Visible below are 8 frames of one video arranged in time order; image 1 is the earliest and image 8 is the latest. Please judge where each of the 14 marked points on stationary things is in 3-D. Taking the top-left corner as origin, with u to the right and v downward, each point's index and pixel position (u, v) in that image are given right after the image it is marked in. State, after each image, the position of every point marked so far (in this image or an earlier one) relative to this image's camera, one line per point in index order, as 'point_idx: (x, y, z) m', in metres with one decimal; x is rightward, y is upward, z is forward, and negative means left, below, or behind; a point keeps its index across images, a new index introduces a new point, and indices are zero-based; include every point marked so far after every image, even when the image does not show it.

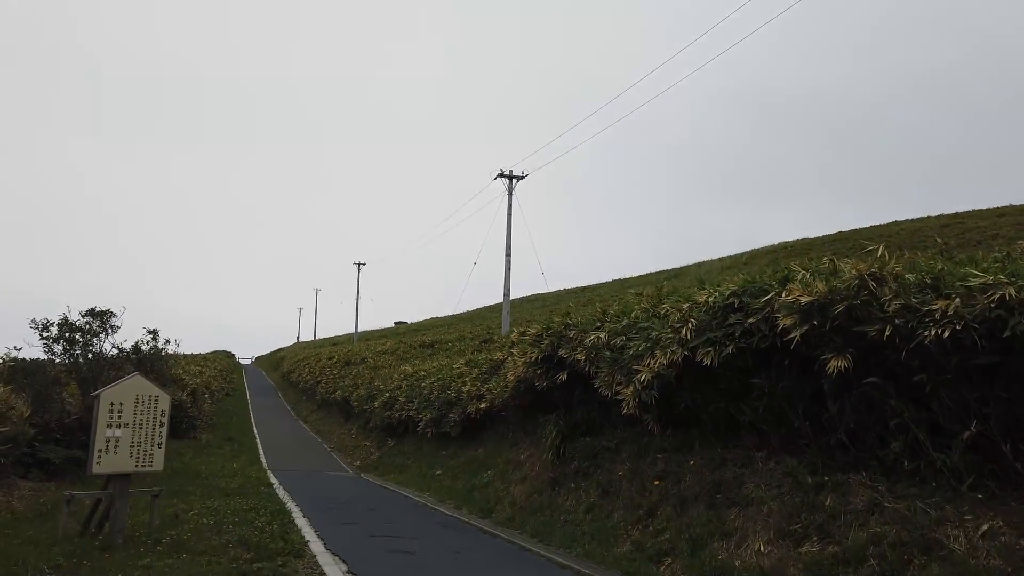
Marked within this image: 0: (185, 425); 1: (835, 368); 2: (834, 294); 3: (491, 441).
0: (-7.7, -3.2, +18.1) m
1: (+2.3, -0.6, +5.5) m
2: (+2.3, 0.0, +5.6) m
3: (-0.3, -2.6, +12.9) m
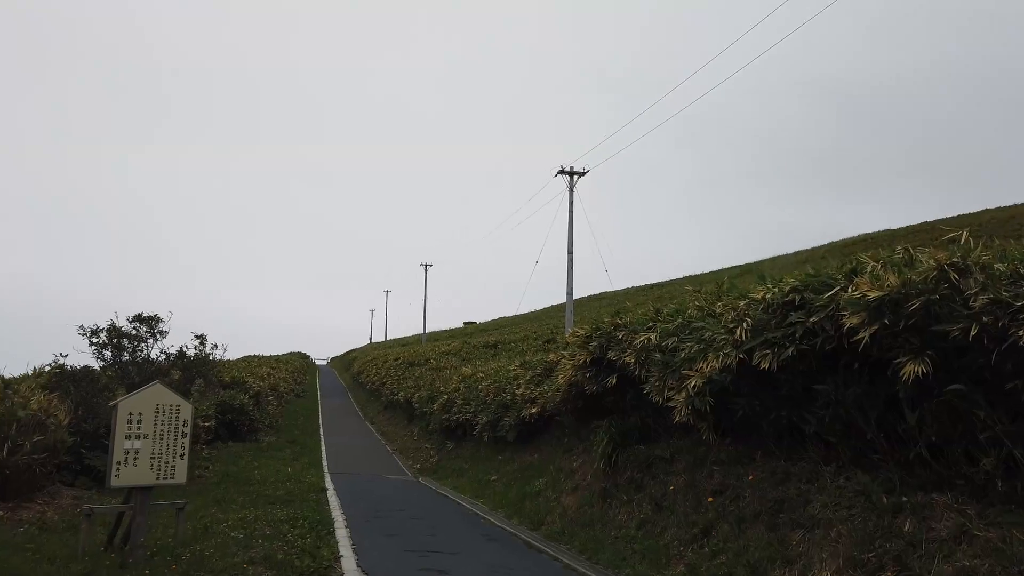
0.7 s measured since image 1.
0: (-6.3, -3.3, +18.2) m
1: (+2.5, -0.5, +4.7) m
2: (+2.5, 0.0, +4.9) m
3: (+0.6, -2.6, +12.4) m
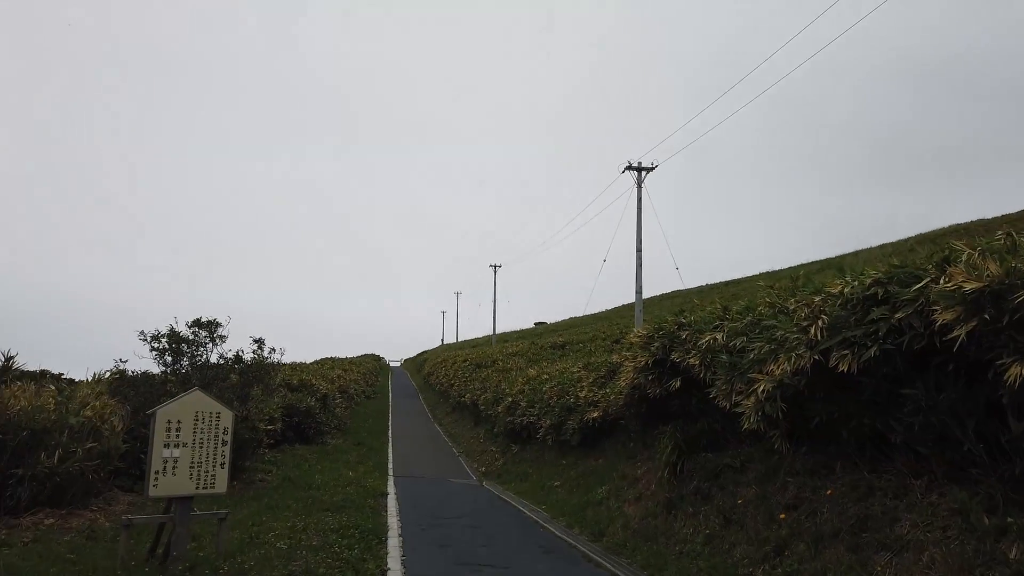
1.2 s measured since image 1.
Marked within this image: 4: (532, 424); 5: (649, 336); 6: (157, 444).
0: (-4.7, -3.4, +18.3) m
1: (+2.7, -0.5, +4.1) m
2: (+2.7, +0.1, +4.2) m
3: (+1.5, -2.5, +11.9) m
4: (+0.4, -2.9, +16.4) m
5: (+1.6, -0.5, +8.7) m
6: (-2.6, -1.1, +5.6) m
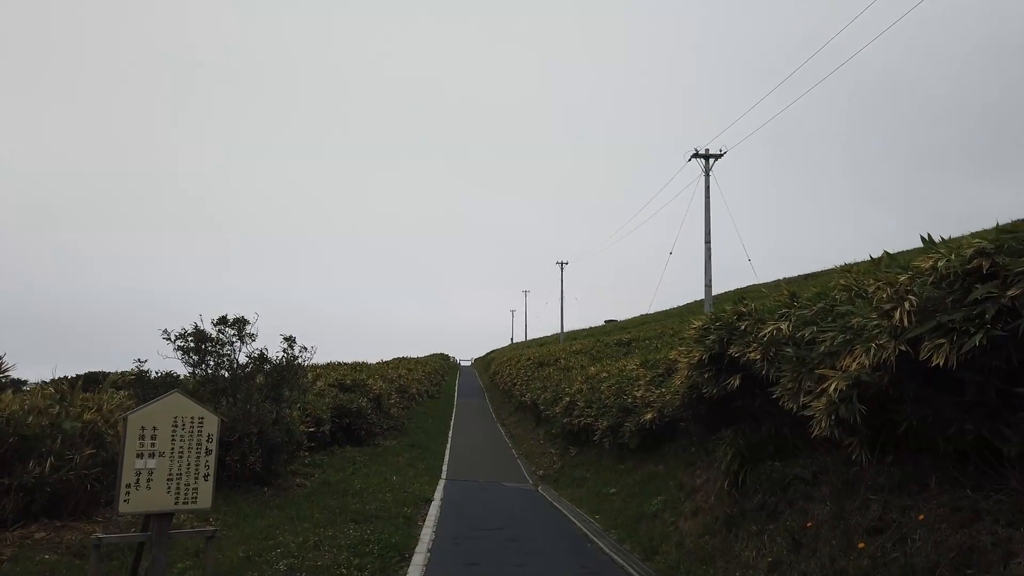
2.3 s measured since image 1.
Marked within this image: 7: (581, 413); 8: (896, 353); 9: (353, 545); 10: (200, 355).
0: (-3.4, -3.3, +17.8) m
1: (+2.6, -0.3, +3.0) m
2: (+2.7, +0.2, +3.1) m
3: (+2.2, -2.4, +10.9) m
4: (+1.6, -2.7, +15.5) m
5: (+1.9, -0.4, +7.7) m
6: (-2.5, -1.1, +5.0) m
7: (+1.4, -2.6, +16.3) m
8: (+2.3, -0.4, +4.5) m
9: (-1.5, -2.4, +7.1) m
10: (-3.9, -0.8, +9.7) m
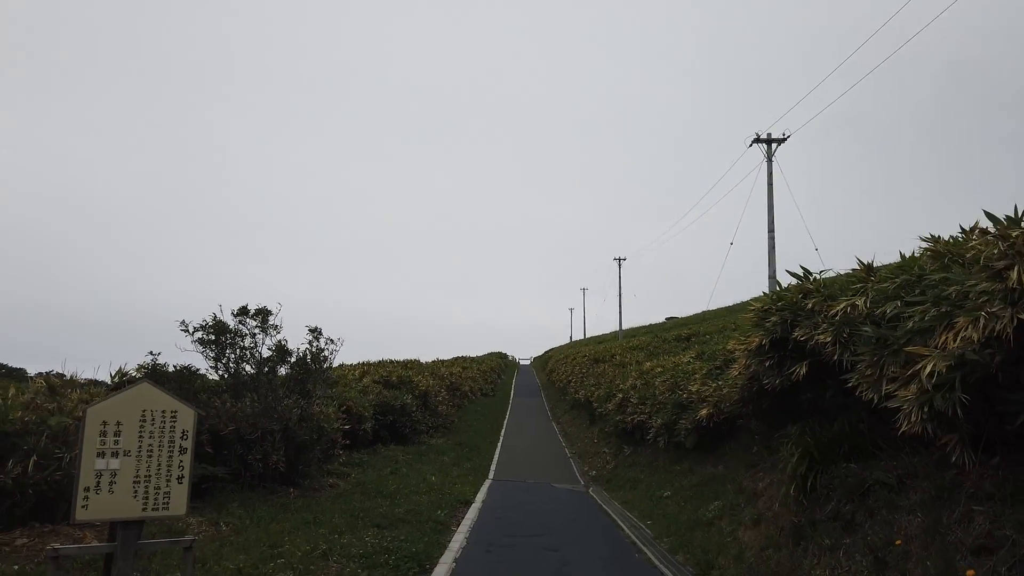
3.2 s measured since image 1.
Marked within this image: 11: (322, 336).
0: (-2.3, -3.2, +17.2) m
1: (+2.5, -0.1, +1.9) m
2: (+2.6, +0.4, +2.0) m
3: (+2.8, -2.2, +9.9) m
4: (+2.5, -2.5, +14.5) m
5: (+2.2, -0.2, +6.7) m
6: (-2.4, -0.9, +4.4) m
7: (+2.4, -2.4, +15.3) m
8: (+2.3, -0.2, +3.5) m
9: (-1.2, -2.2, +6.4) m
10: (-3.5, -0.7, +9.2) m
11: (-2.4, -0.6, +9.7) m
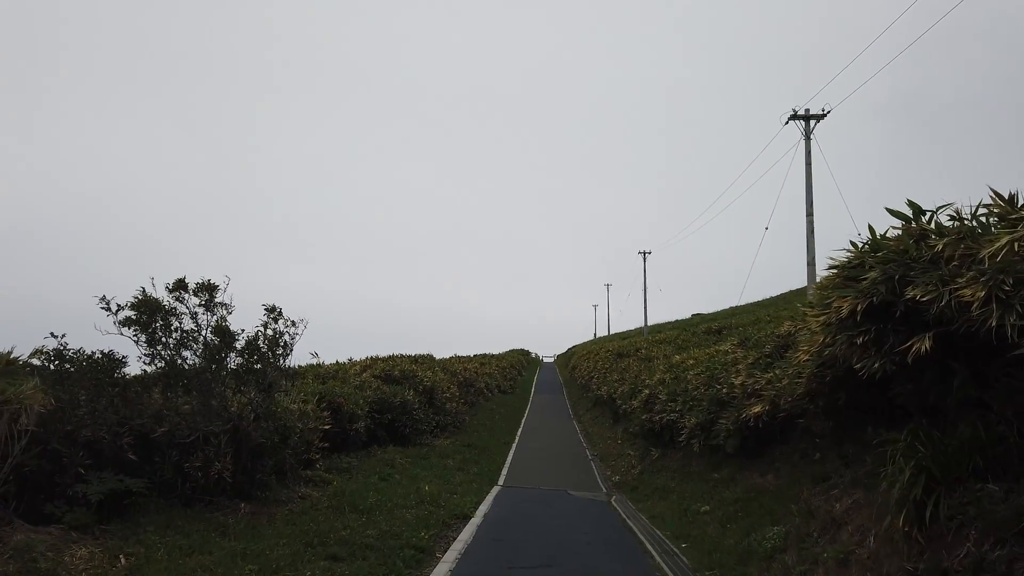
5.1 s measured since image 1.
0: (-2.0, -2.9, +15.4) m
1: (+2.3, +0.2, 0.0) m
2: (+2.3, +0.7, +0.1) m
3: (+2.8, -1.8, +7.9) m
4: (+2.6, -2.2, +12.6) m
5: (+2.1, +0.1, +4.8) m
6: (-2.5, -0.6, +2.6) m
7: (+2.6, -2.1, +13.4) m
8: (+2.1, +0.2, +1.6) m
9: (-1.3, -1.9, +4.5) m
10: (-3.5, -0.4, +7.4) m
11: (-2.4, -0.3, +8.0) m
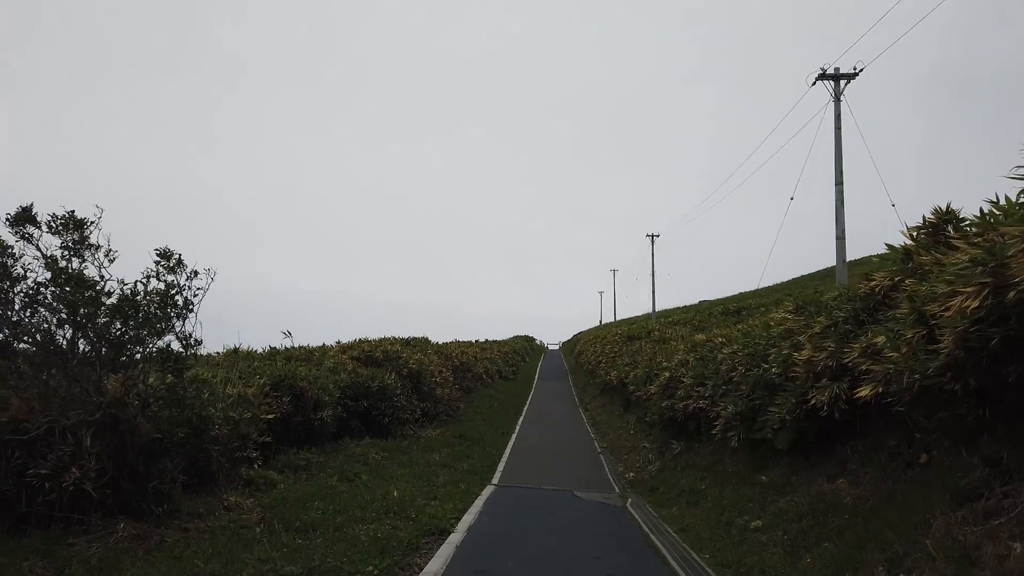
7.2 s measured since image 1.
0: (-2.1, -2.3, +13.3) m
1: (+2.1, +0.6, -2.2) m
2: (+2.2, +1.1, -2.1) m
3: (+2.7, -1.4, +5.7) m
4: (+2.6, -1.6, +10.4) m
5: (+2.0, +0.6, +2.6) m
6: (-2.7, -0.2, +0.4) m
7: (+2.5, -1.5, +11.2) m
8: (+2.0, +0.5, -0.6) m
9: (-1.4, -1.5, +2.4) m
10: (-3.6, +0.1, +5.3) m
11: (-2.5, +0.2, +5.8) m
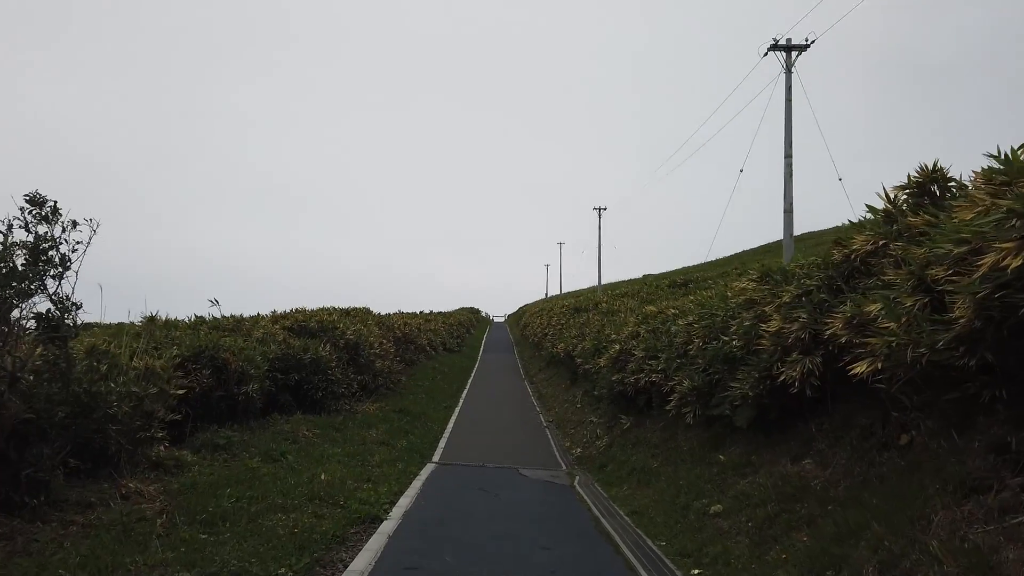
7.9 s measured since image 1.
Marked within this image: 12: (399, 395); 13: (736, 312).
0: (-3.0, -1.7, +12.4) m
1: (+2.3, +0.5, -2.8) m
2: (+2.4, +1.1, -2.7) m
3: (+2.3, -1.1, +5.2) m
4: (+1.8, -1.2, +9.8) m
5: (+1.8, +0.7, +1.9) m
6: (-2.7, -0.1, -0.5) m
7: (+1.8, -1.1, +10.7) m
8: (+2.0, +0.5, -1.2) m
9: (-1.6, -1.3, +1.6) m
10: (-3.9, +0.3, +4.3) m
11: (-2.8, +0.4, +4.8) m
12: (-2.4, -2.2, +16.1) m
13: (+2.3, -0.3, +7.9) m
